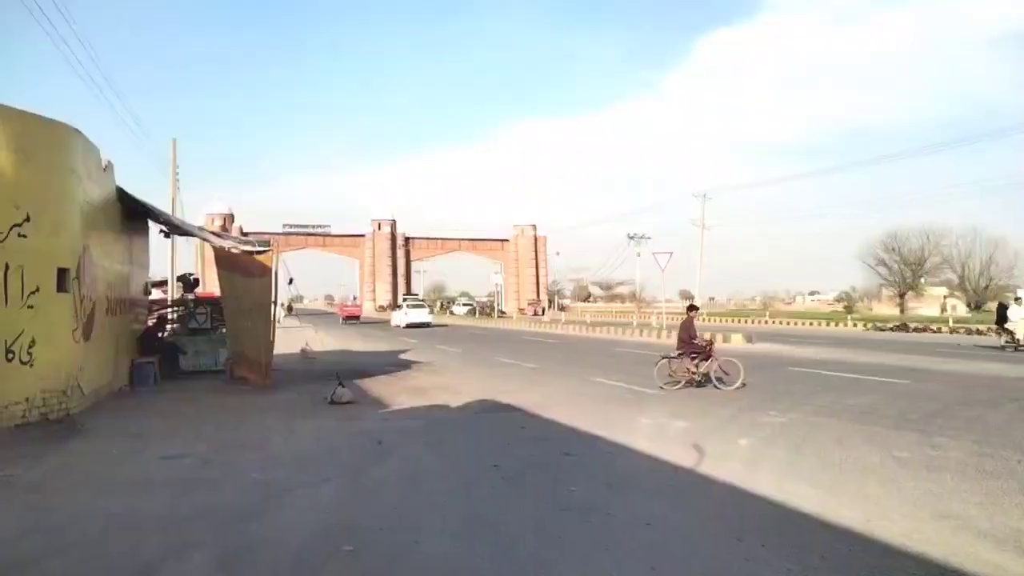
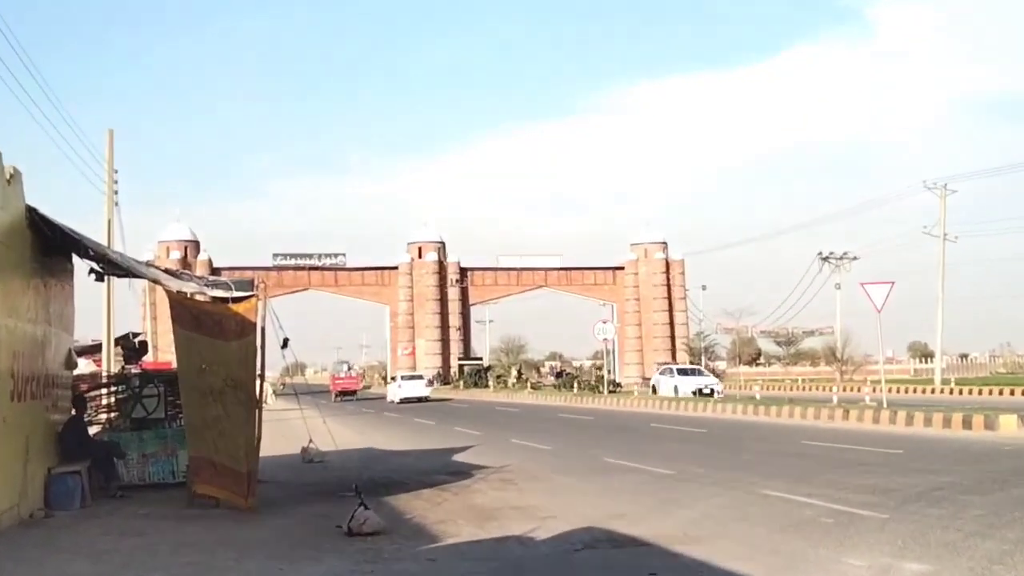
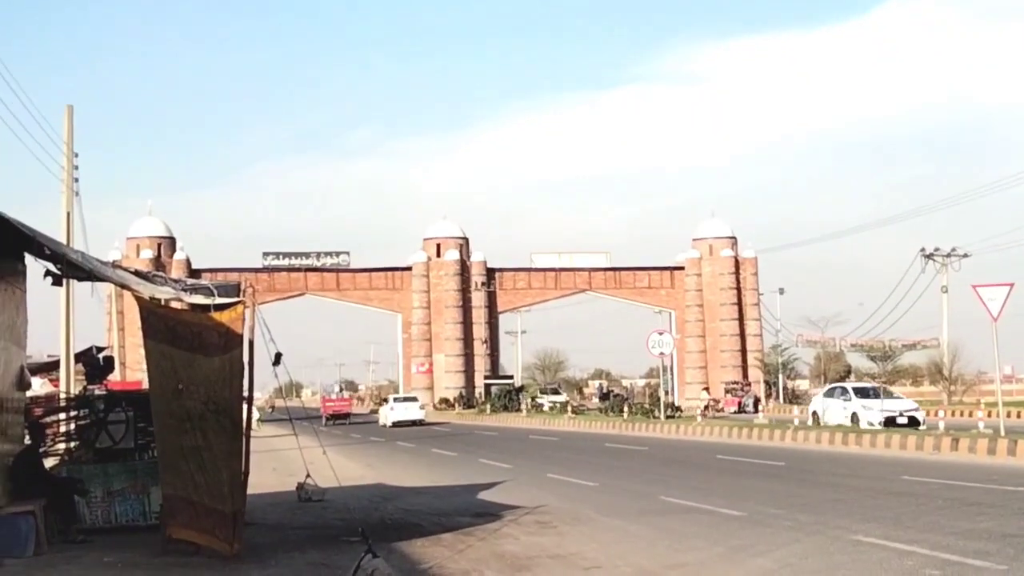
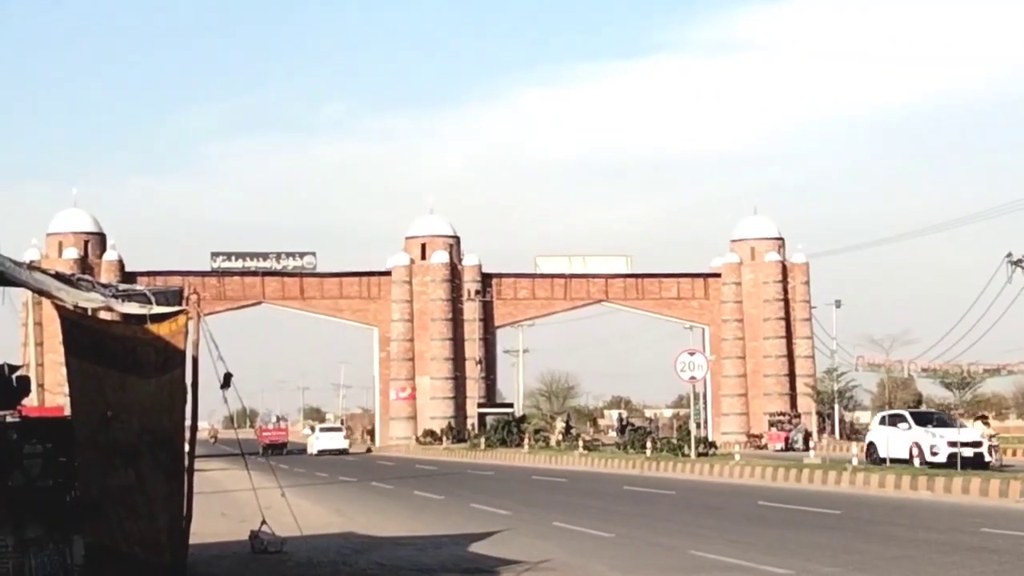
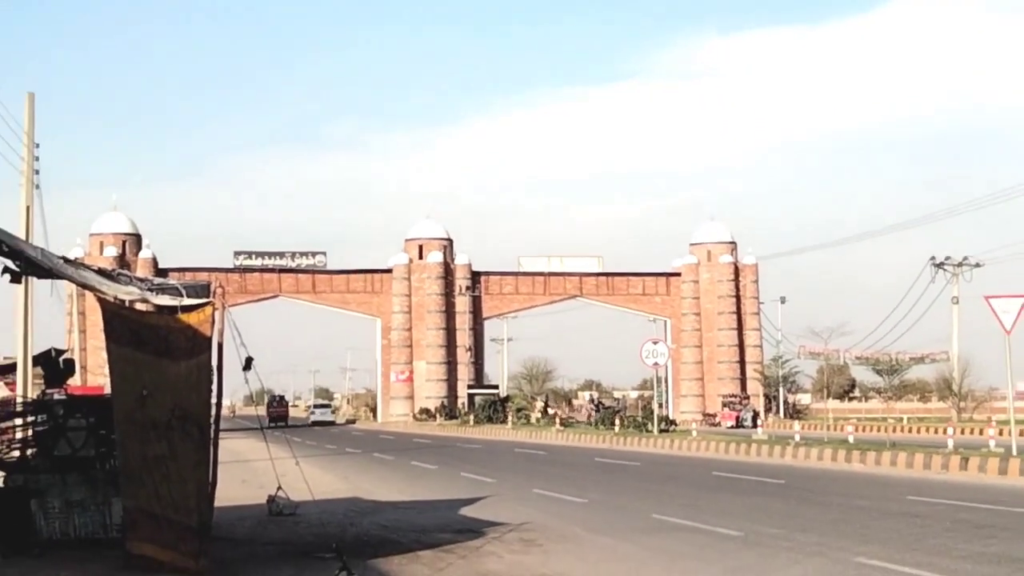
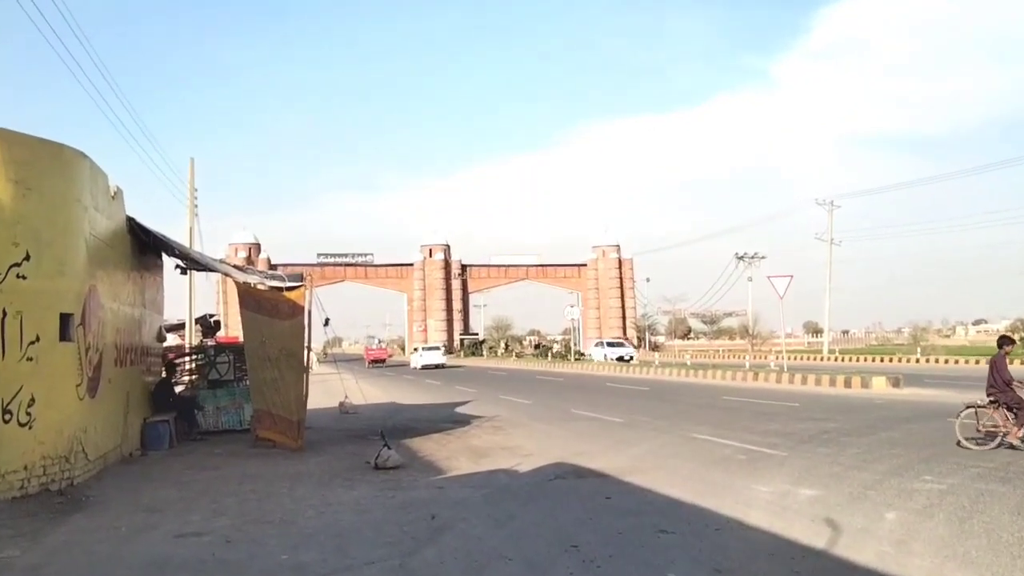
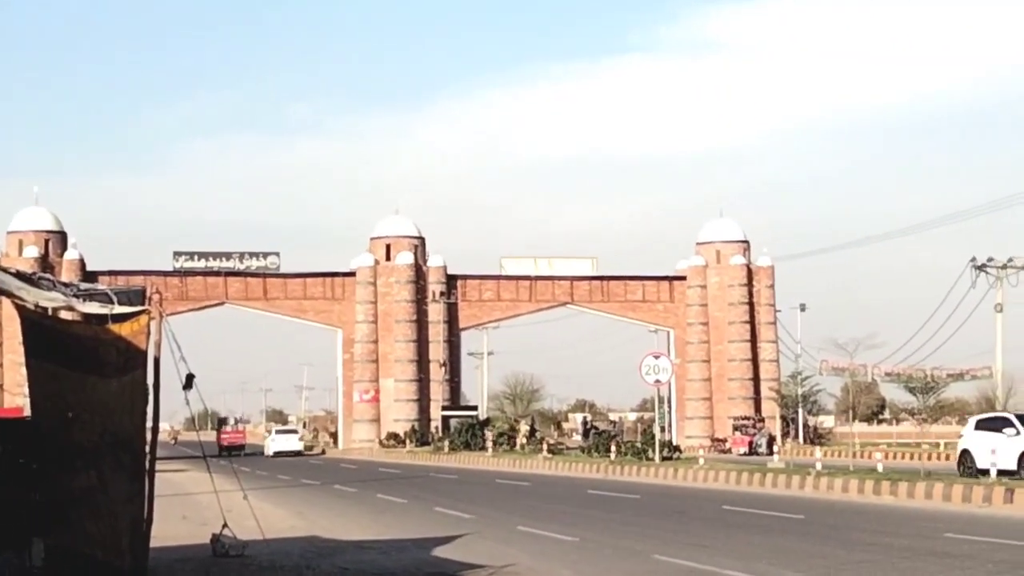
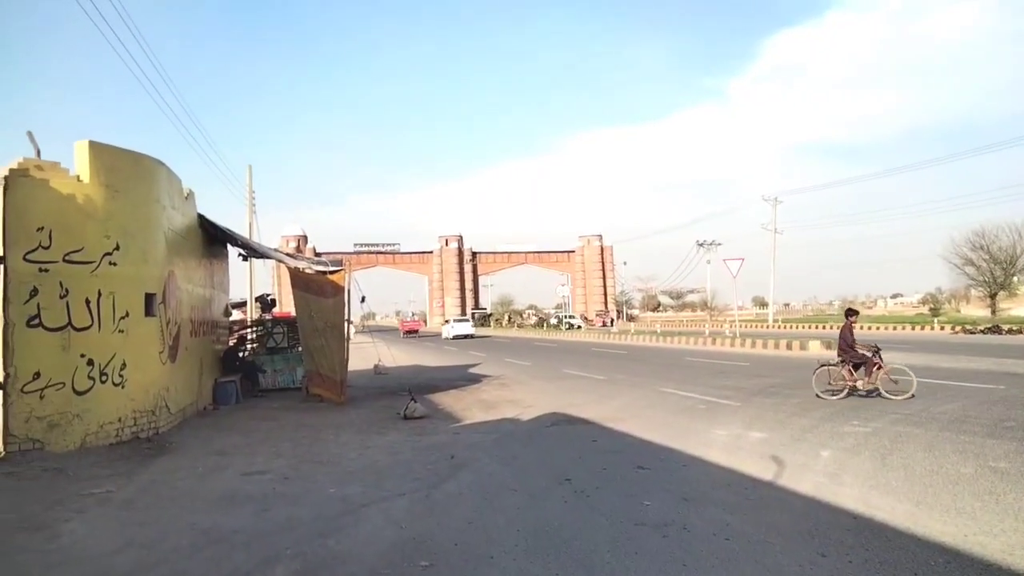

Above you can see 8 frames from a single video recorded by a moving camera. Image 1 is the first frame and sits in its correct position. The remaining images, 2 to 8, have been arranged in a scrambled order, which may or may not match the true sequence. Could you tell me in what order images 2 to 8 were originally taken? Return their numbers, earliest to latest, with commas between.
8, 6, 2, 3, 4, 7, 5
